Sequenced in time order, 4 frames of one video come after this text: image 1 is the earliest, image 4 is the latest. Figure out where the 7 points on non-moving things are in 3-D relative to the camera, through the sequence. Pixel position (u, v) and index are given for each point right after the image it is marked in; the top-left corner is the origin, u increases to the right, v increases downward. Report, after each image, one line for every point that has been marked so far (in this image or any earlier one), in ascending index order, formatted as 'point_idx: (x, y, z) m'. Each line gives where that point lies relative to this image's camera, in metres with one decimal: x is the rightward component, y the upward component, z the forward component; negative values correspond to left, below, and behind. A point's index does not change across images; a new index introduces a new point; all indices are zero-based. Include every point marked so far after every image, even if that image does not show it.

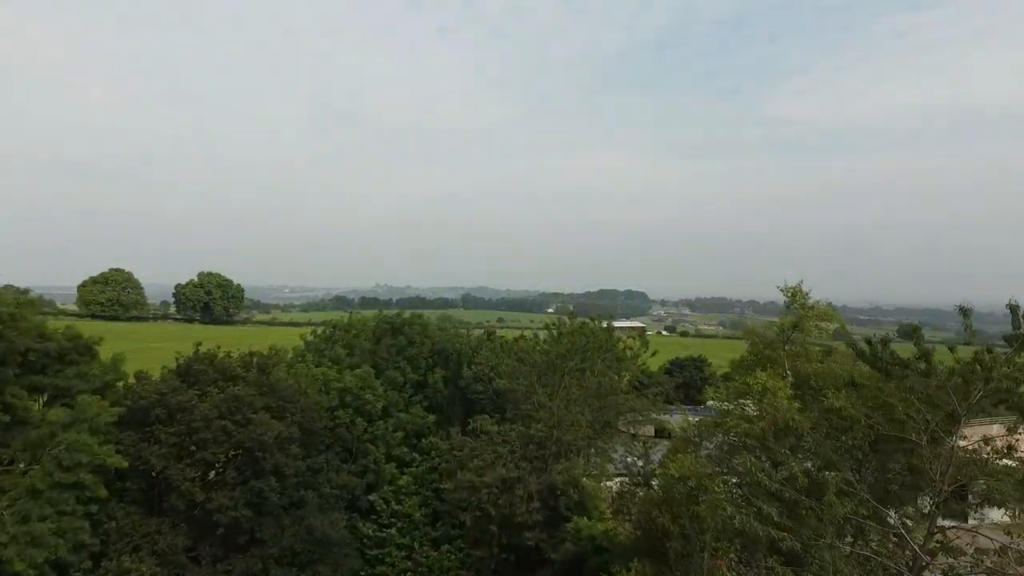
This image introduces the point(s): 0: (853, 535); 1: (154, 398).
0: (+5.7, -4.1, +10.8) m
1: (-11.0, -3.4, +19.7) m
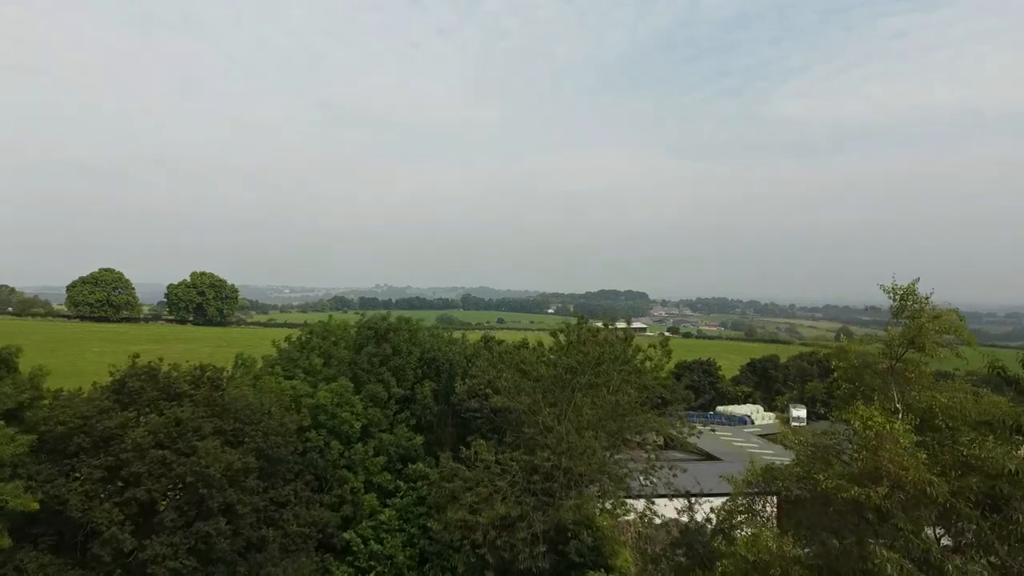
0: (+5.8, -4.1, +7.2) m
1: (-11.0, -3.4, +16.2) m
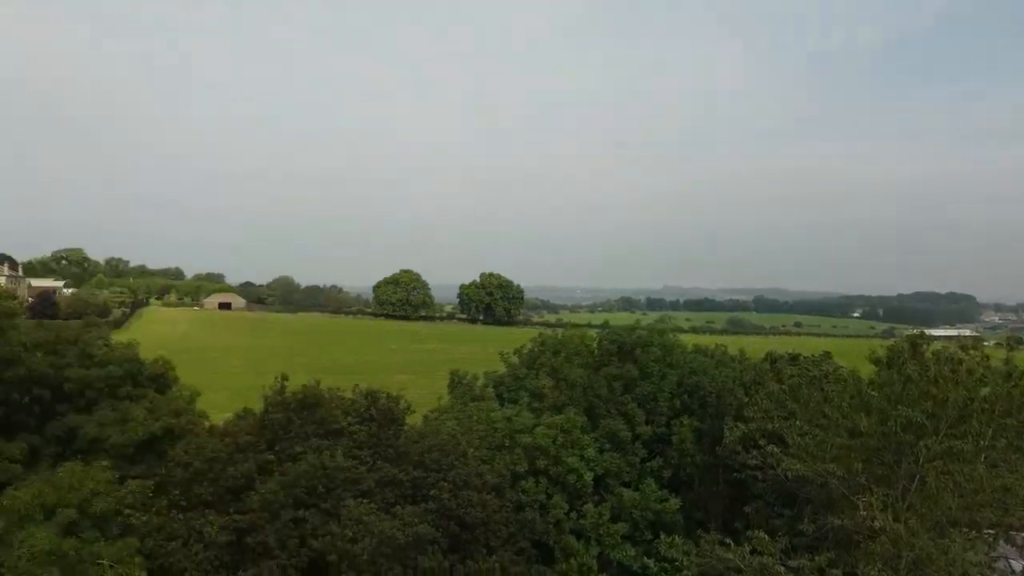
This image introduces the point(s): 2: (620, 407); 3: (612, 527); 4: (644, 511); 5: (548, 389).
0: (+6.1, -4.2, -1.0) m
1: (-5.6, -3.4, +13.9) m
2: (+2.9, -3.2, +18.0) m
3: (+2.3, -5.7, +15.8) m
4: (+3.2, -5.4, +16.1) m
5: (+1.0, -3.0, +19.5) m
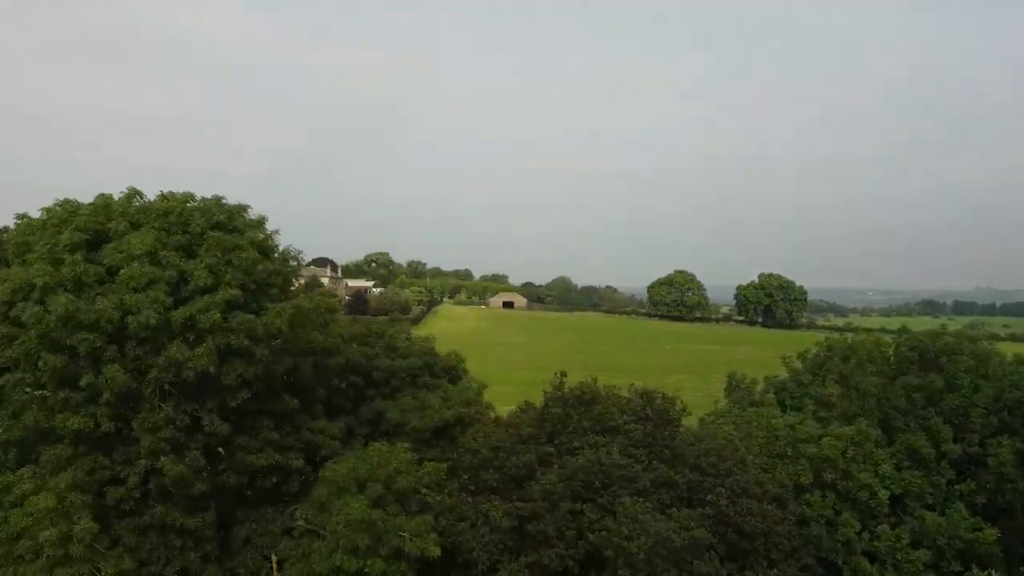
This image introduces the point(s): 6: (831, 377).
0: (+5.5, -4.2, -2.0) m
1: (+0.9, -3.5, +16.5) m
2: (+10.3, -3.3, +16.7) m
3: (+9.0, -5.8, +15.0) m
4: (+9.8, -5.5, +14.9) m
5: (+9.3, -3.0, +18.8) m
6: (+9.5, -2.6, +19.6) m
